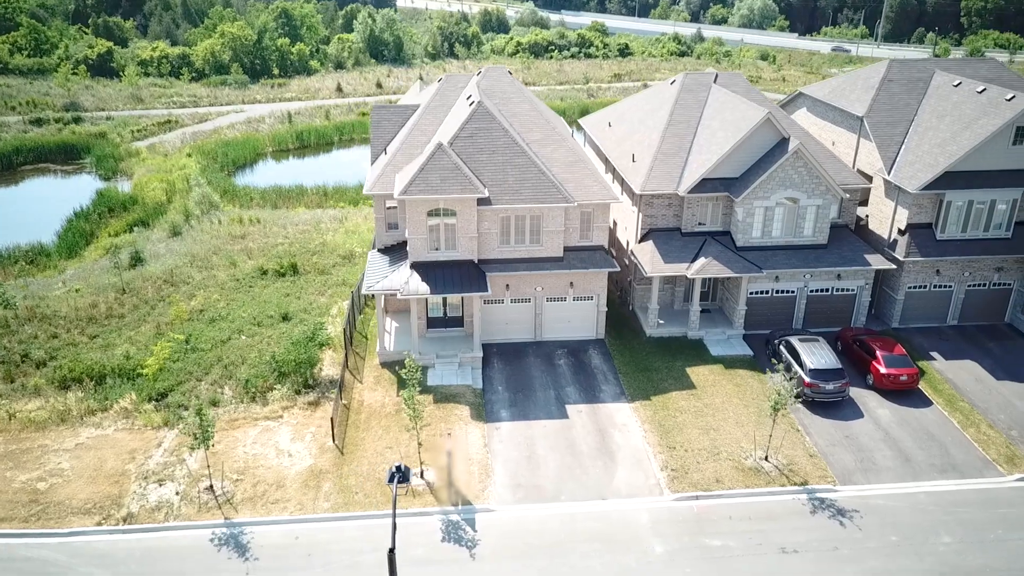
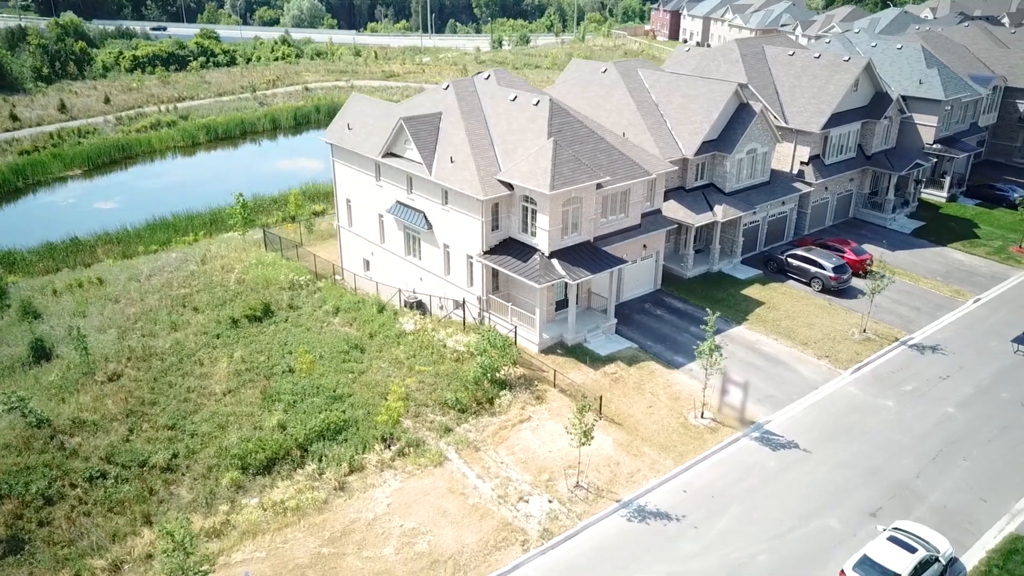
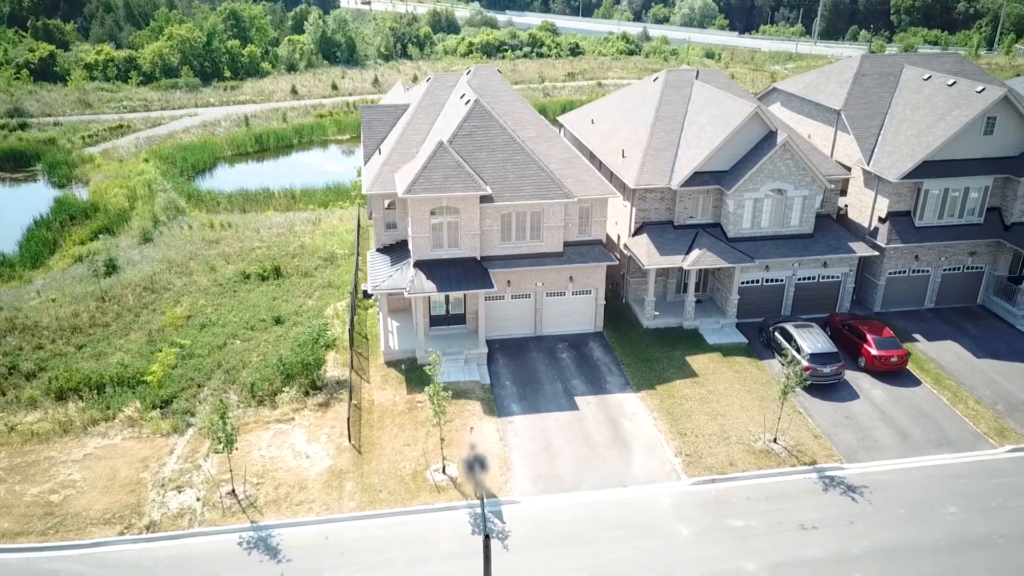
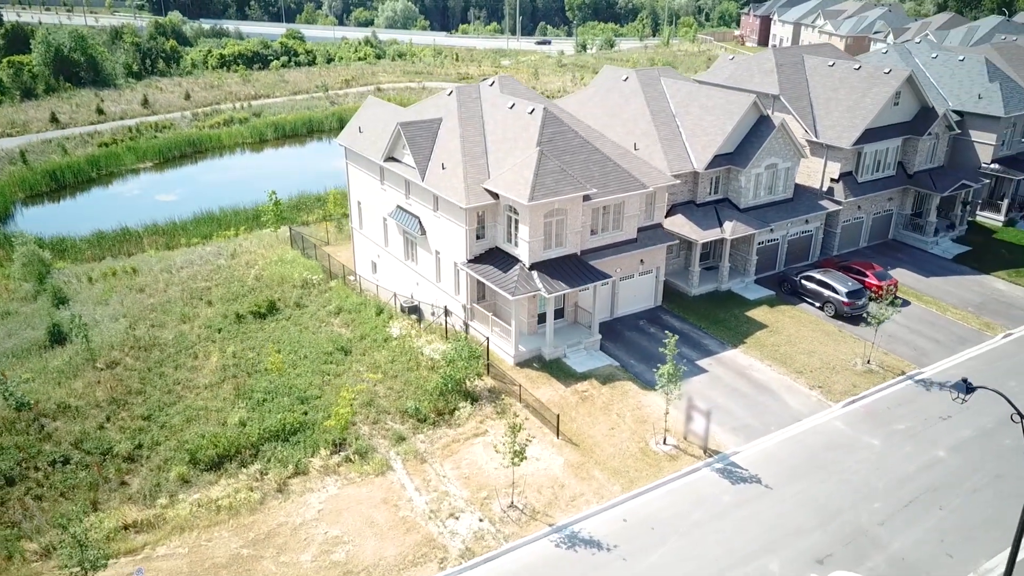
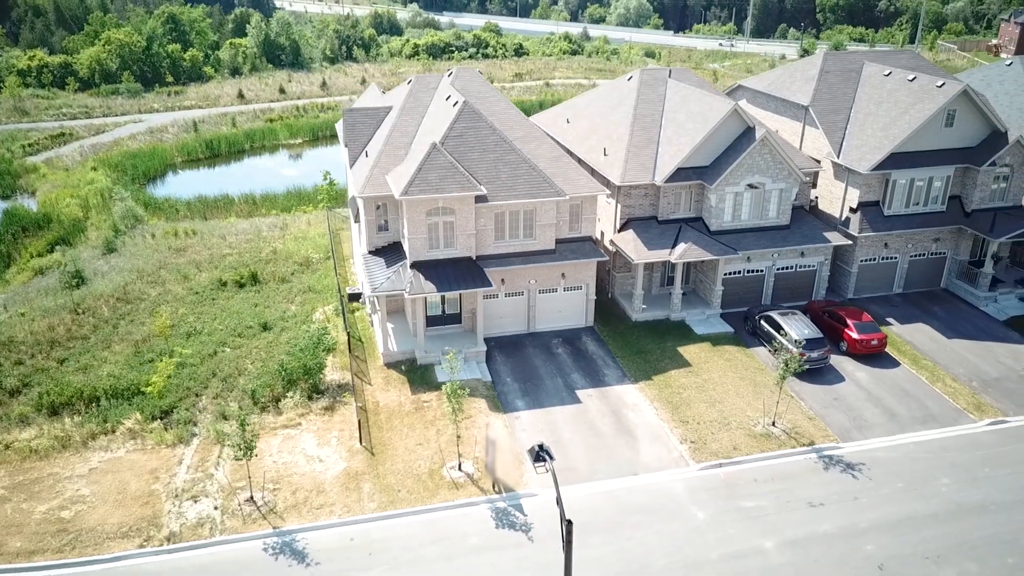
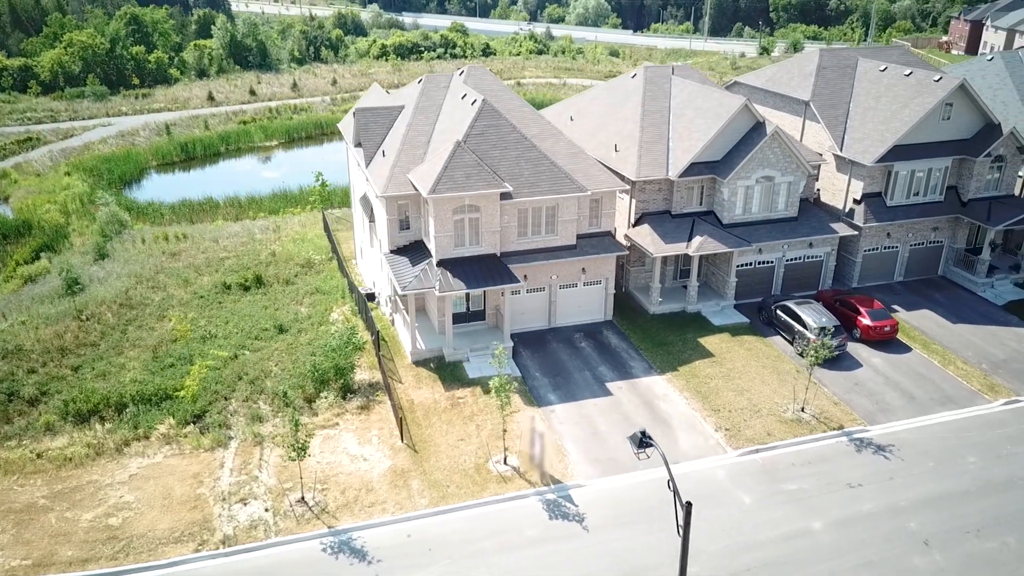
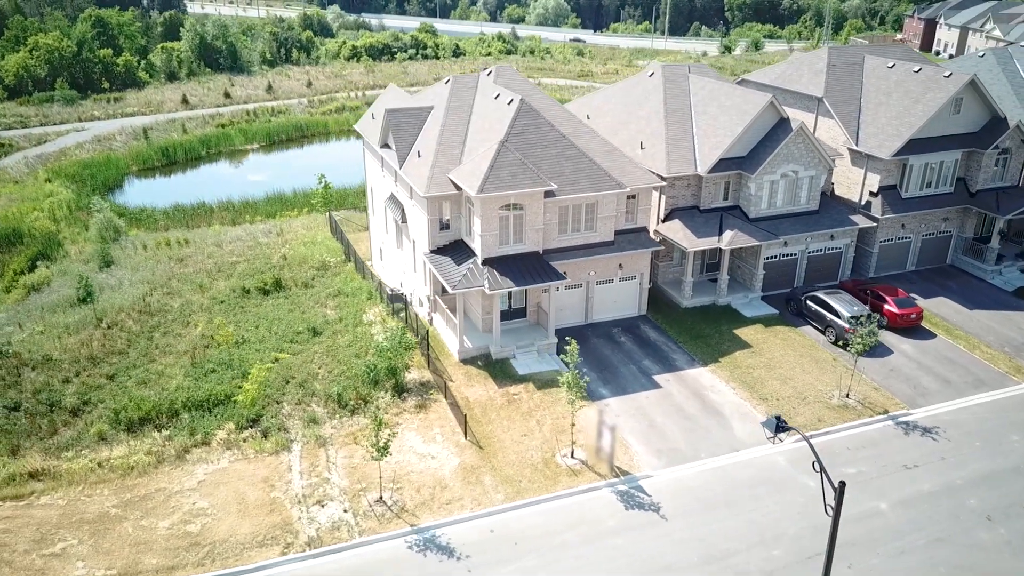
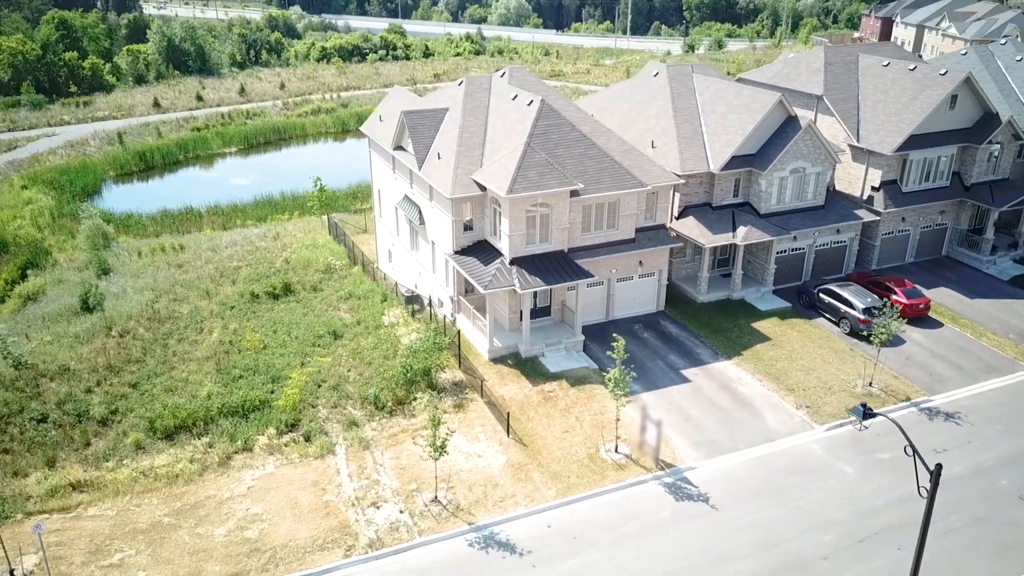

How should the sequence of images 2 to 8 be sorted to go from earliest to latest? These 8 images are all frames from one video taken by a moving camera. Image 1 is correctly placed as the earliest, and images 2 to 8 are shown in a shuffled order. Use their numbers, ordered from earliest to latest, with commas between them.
3, 5, 6, 7, 8, 4, 2
